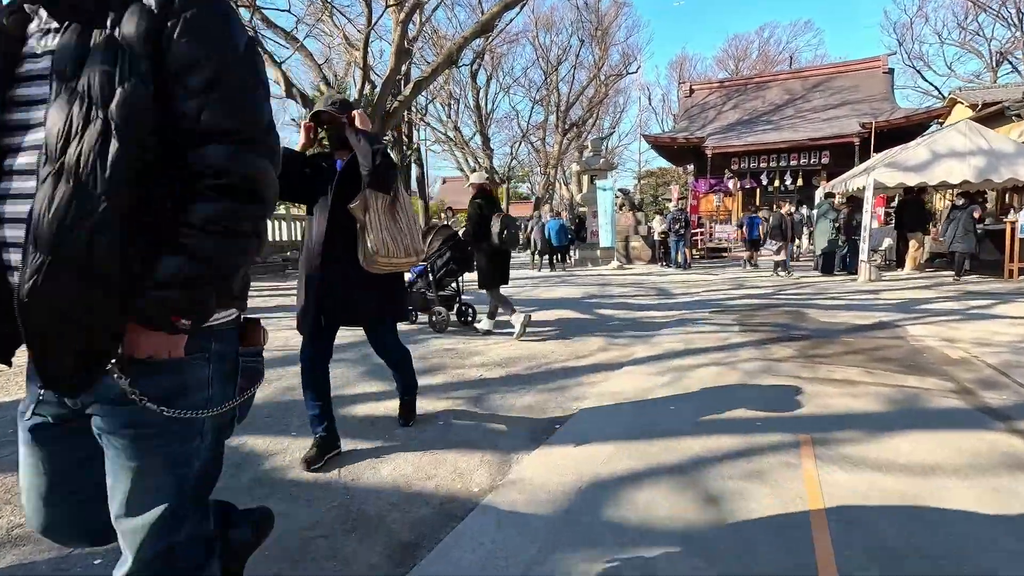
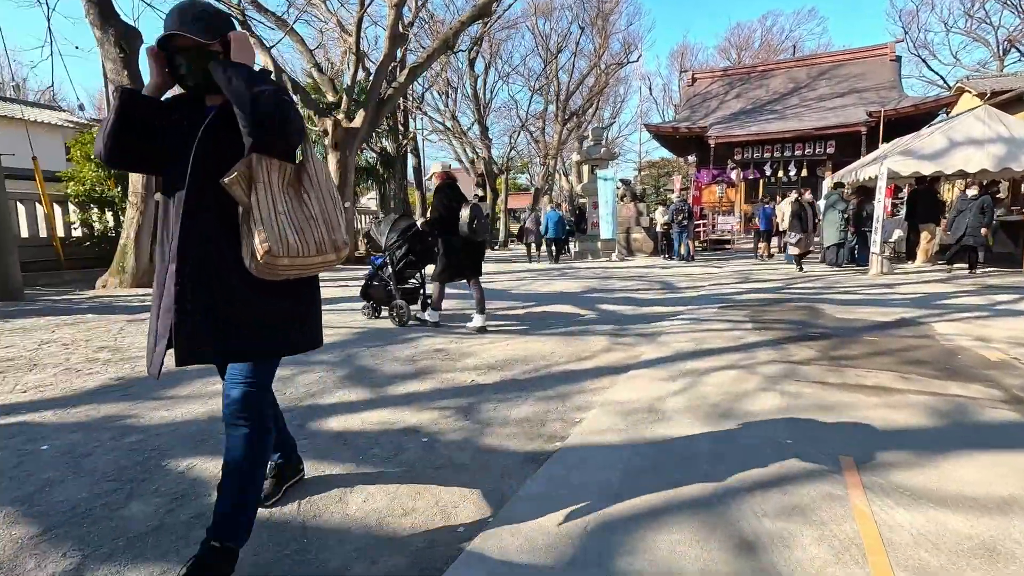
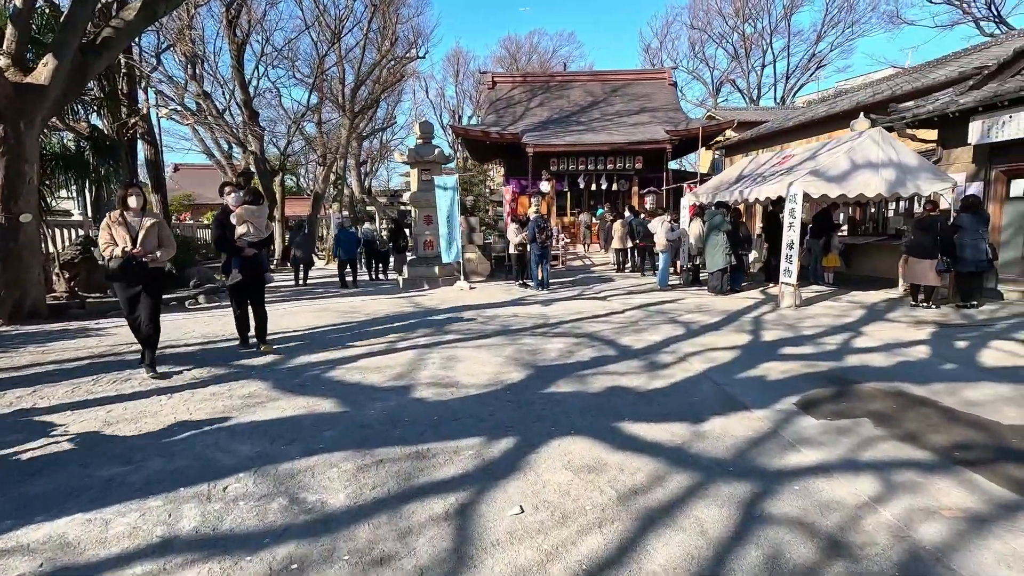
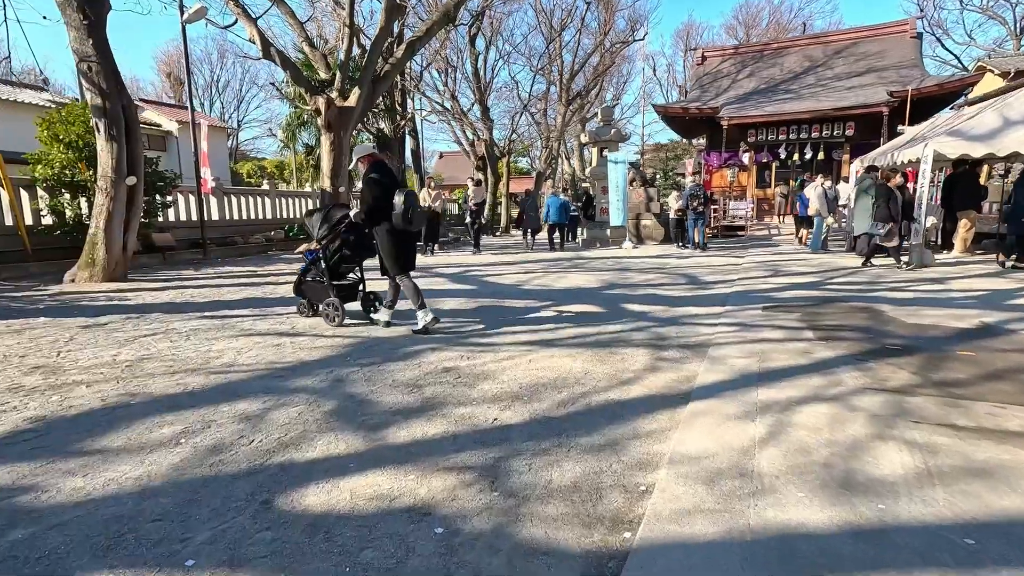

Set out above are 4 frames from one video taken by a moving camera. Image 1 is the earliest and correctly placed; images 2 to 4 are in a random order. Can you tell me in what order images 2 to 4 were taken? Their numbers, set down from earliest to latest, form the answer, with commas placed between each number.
2, 4, 3
